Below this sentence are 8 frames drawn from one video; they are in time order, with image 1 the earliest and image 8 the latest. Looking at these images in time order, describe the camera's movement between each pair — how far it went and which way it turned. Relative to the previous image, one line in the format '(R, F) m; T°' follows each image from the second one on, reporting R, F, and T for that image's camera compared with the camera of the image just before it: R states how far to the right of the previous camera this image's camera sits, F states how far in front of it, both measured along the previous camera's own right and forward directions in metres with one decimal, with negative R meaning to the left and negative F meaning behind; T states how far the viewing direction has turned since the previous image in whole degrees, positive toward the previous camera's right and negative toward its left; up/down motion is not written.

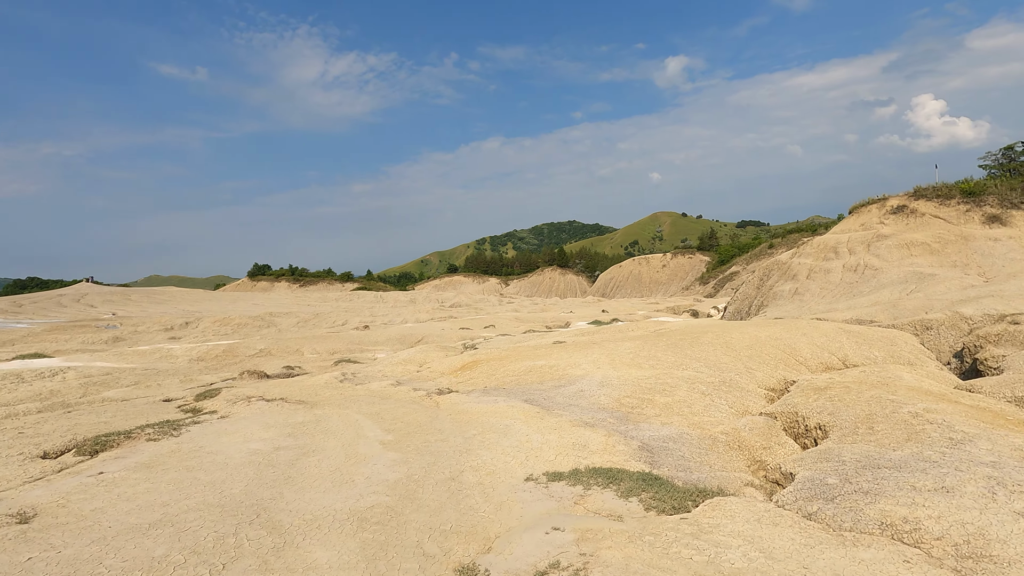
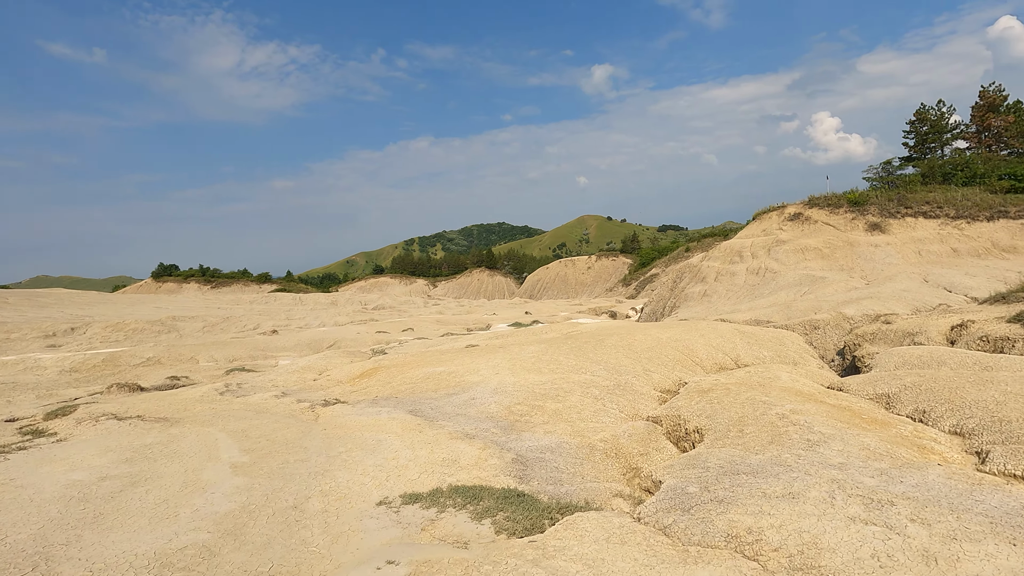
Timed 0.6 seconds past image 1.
(+0.6, +0.3) m; +7°
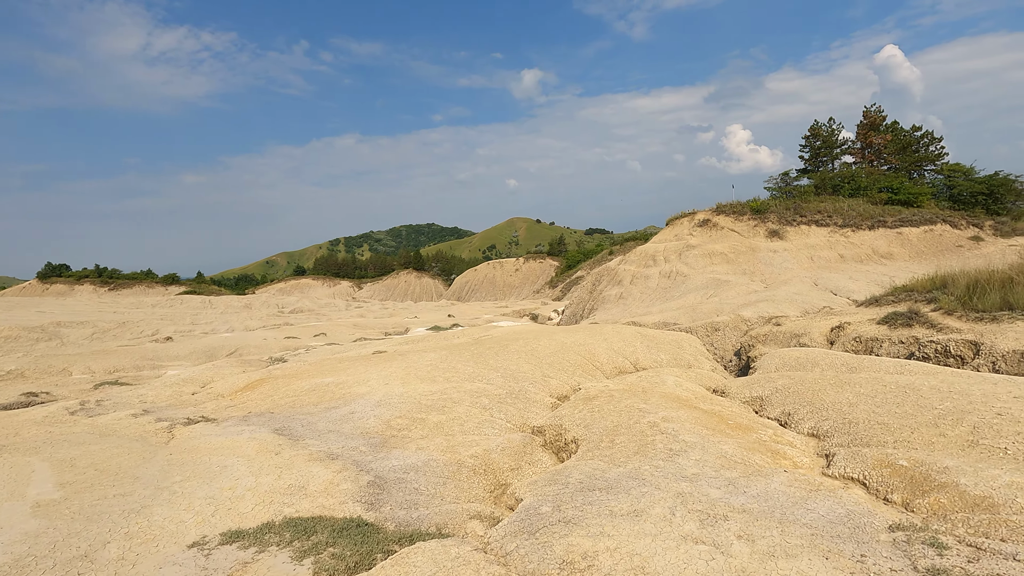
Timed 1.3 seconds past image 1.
(+0.7, +0.2) m; +7°
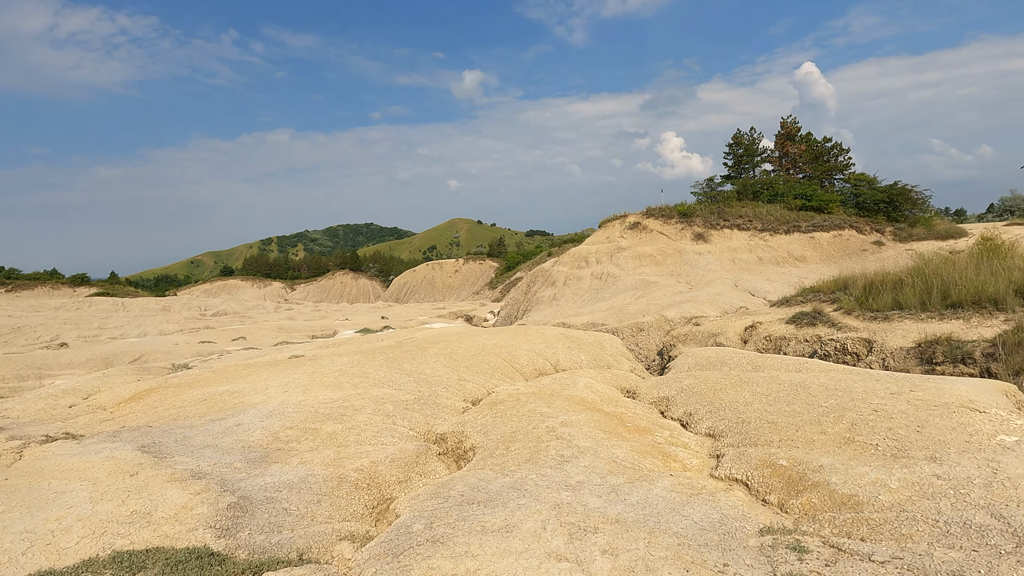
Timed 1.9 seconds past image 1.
(+0.5, +0.2) m; +6°
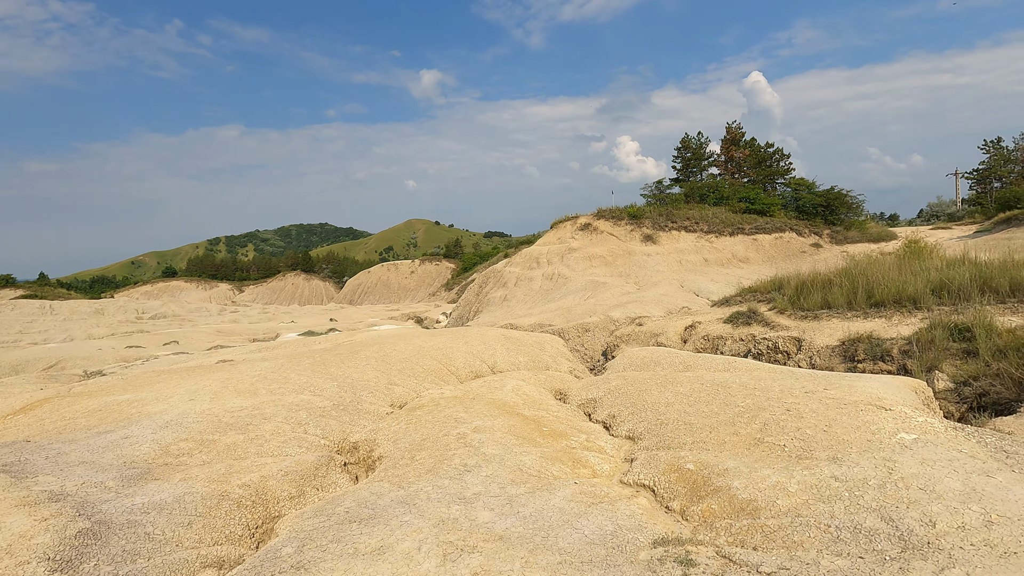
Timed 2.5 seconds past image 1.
(+0.5, +0.3) m; +4°
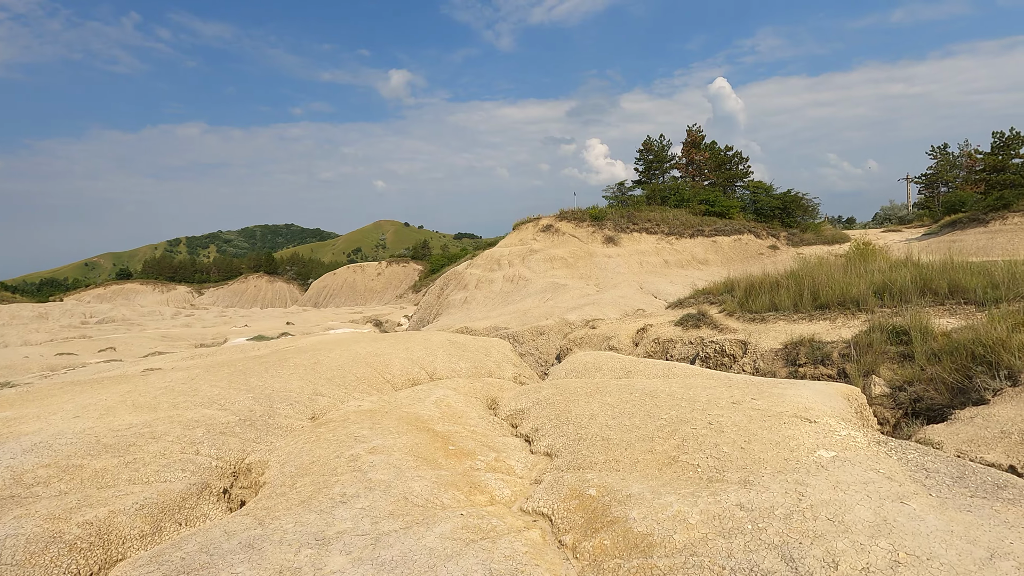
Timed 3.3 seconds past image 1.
(+0.7, +0.5) m; +3°
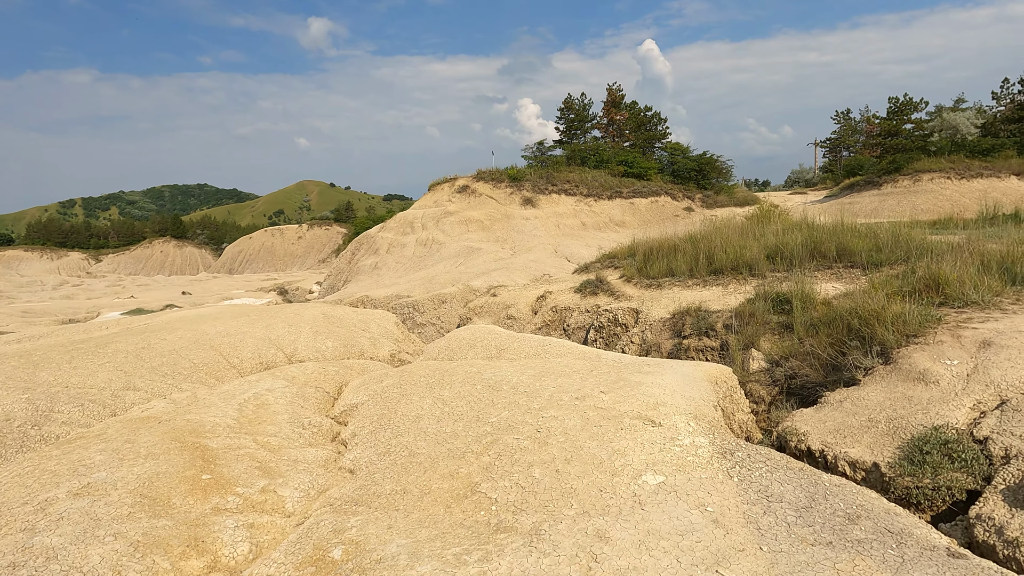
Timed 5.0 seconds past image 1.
(+1.2, +1.1) m; +7°
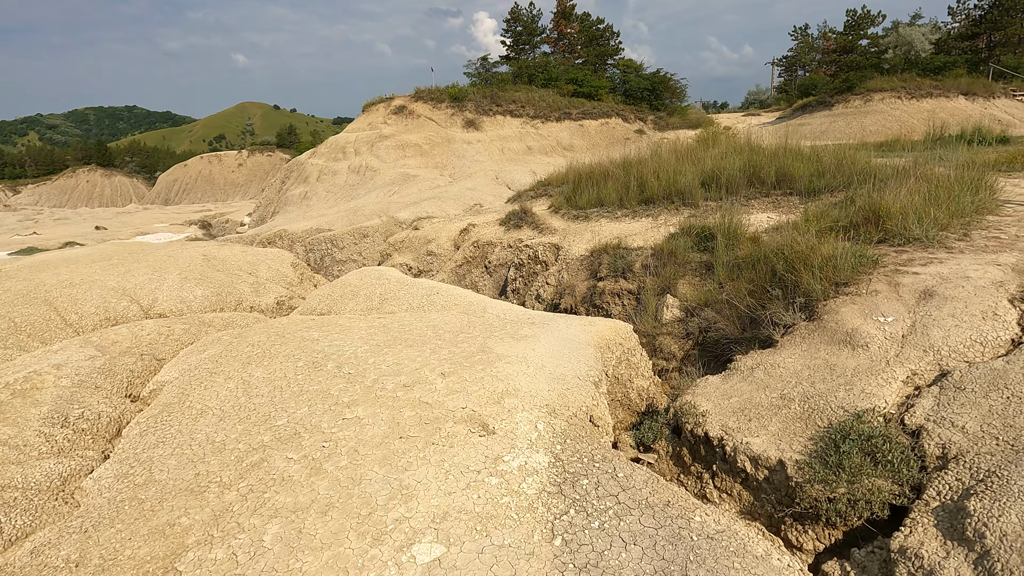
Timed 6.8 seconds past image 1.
(+1.0, +1.3) m; +4°
